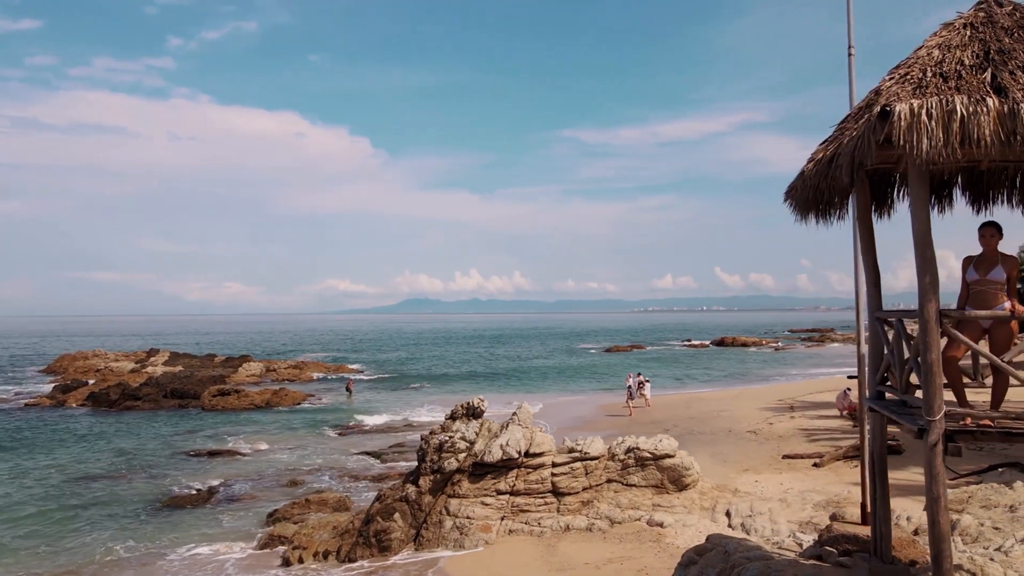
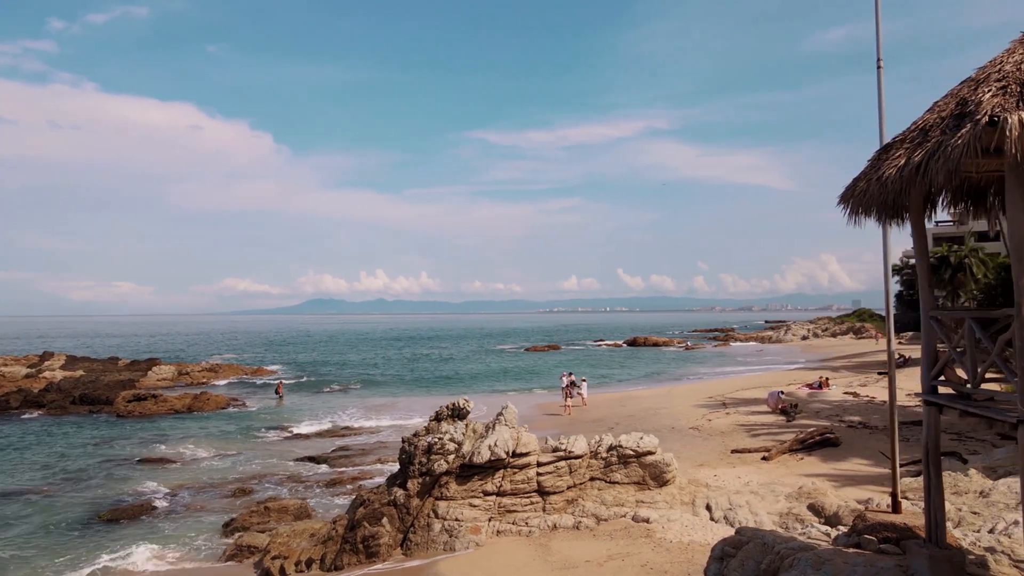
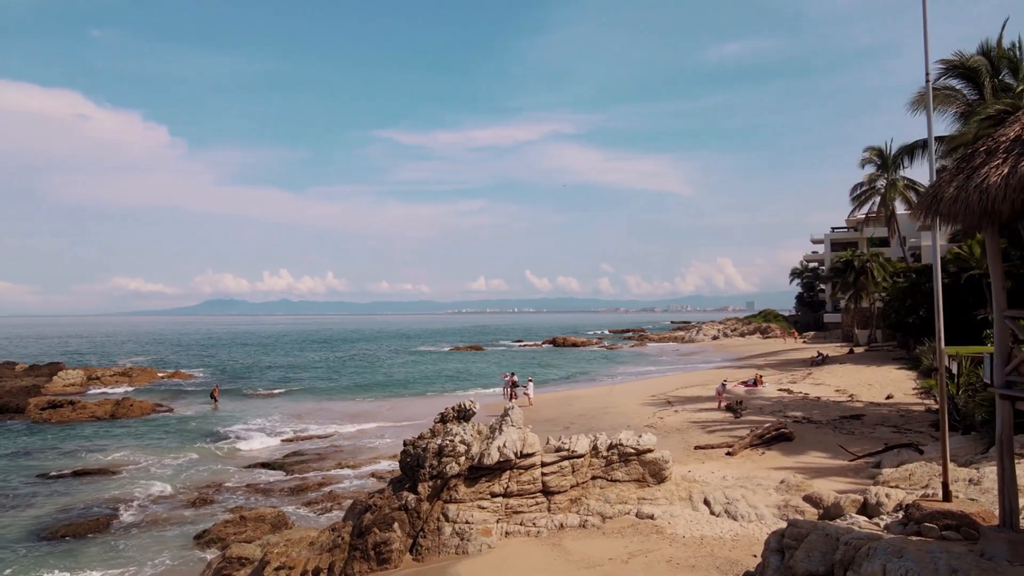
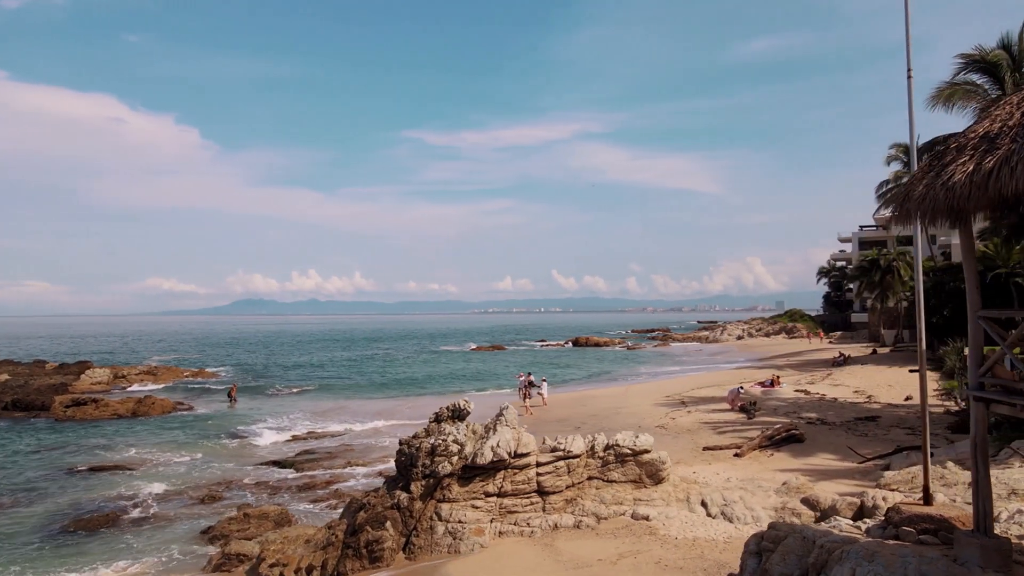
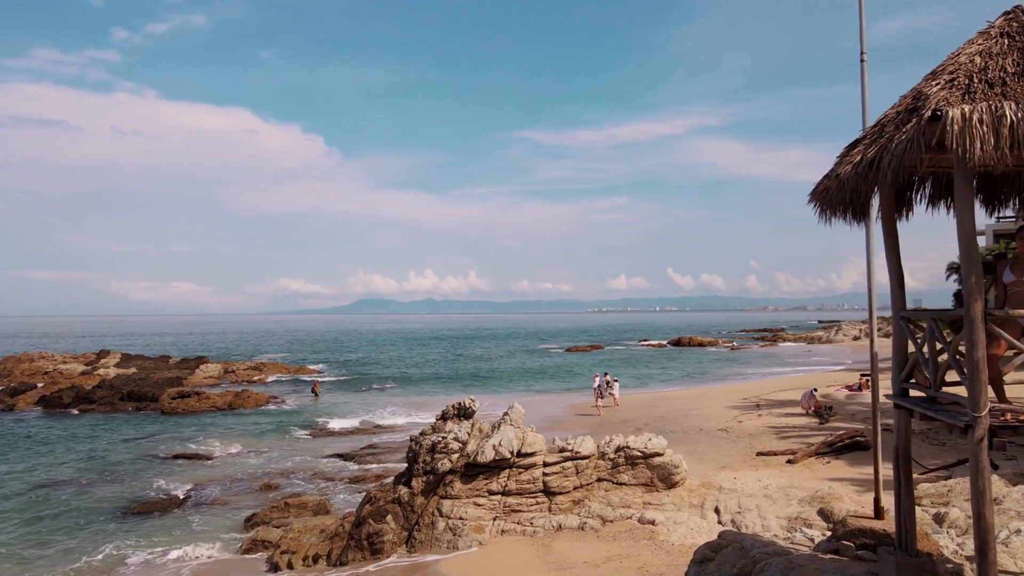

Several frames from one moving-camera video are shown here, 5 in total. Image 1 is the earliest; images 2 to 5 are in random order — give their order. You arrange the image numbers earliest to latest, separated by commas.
5, 2, 4, 3
